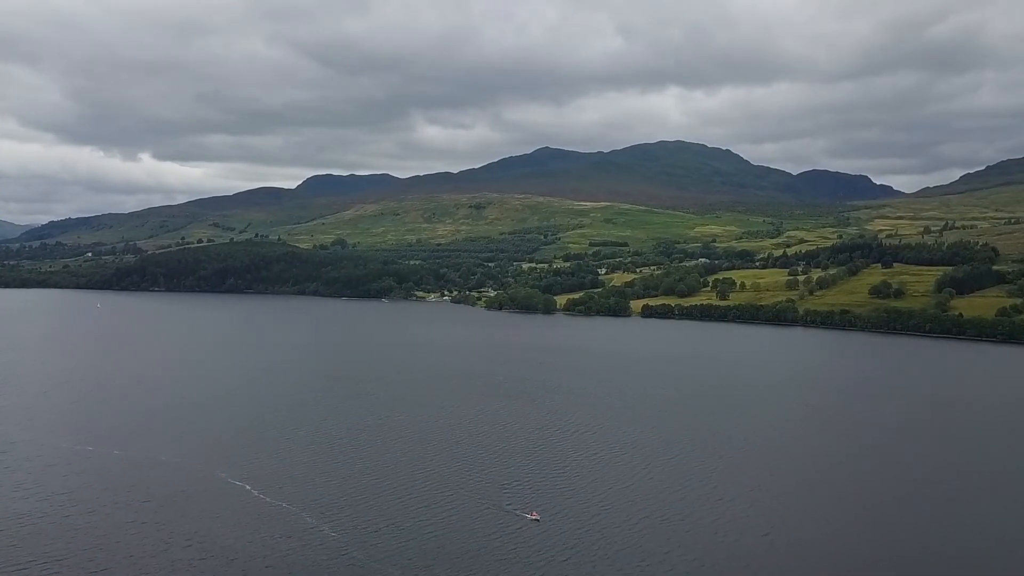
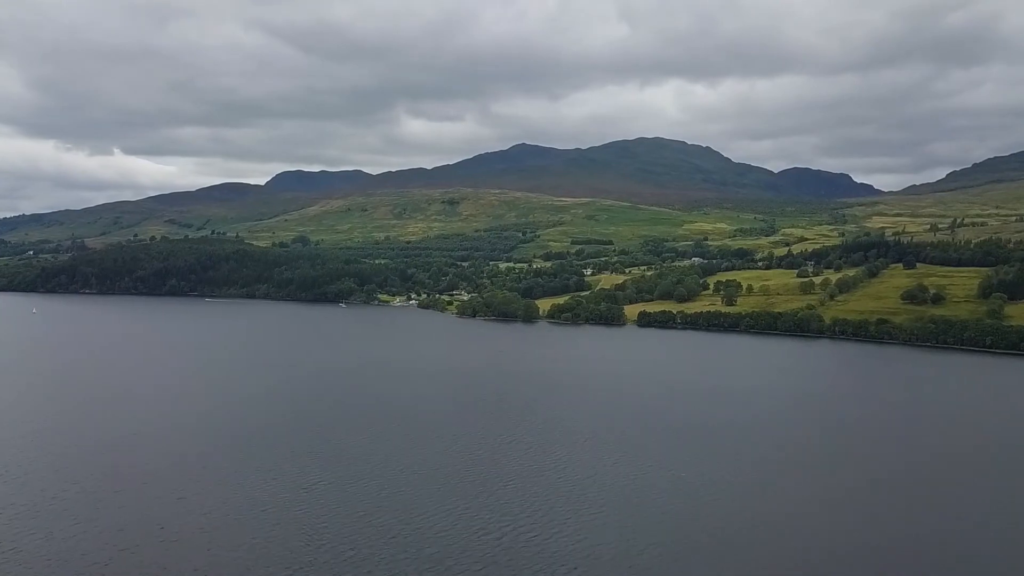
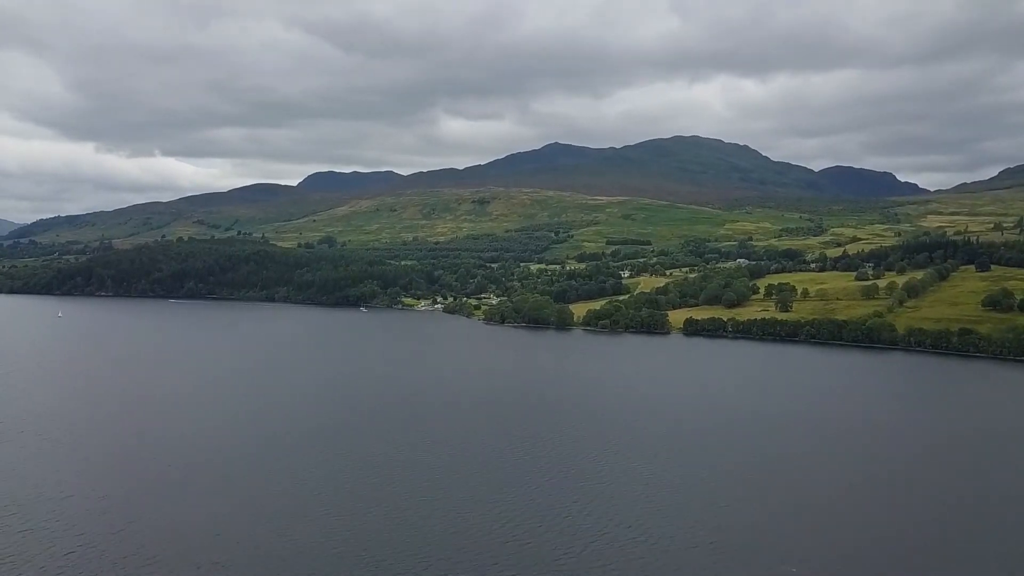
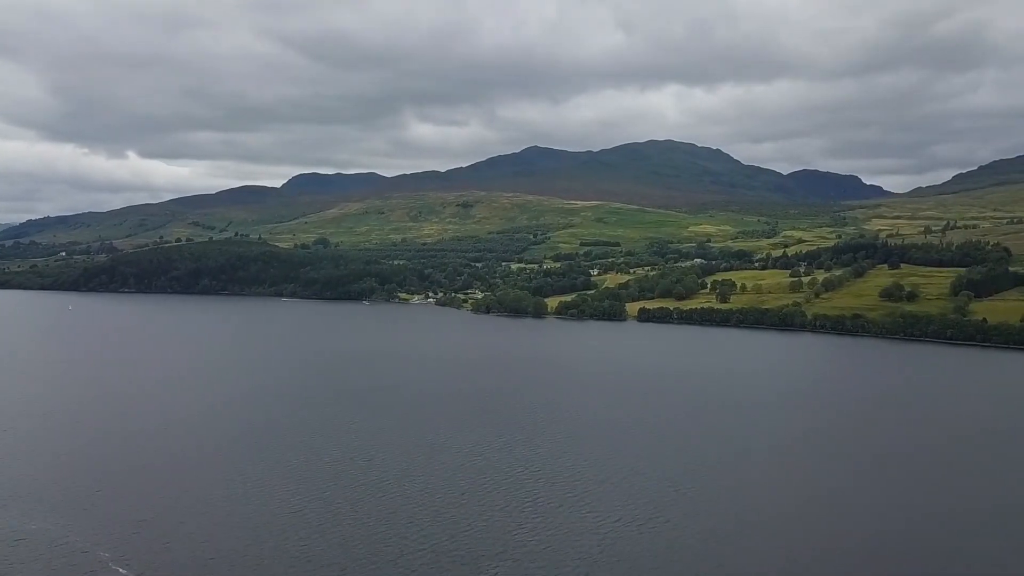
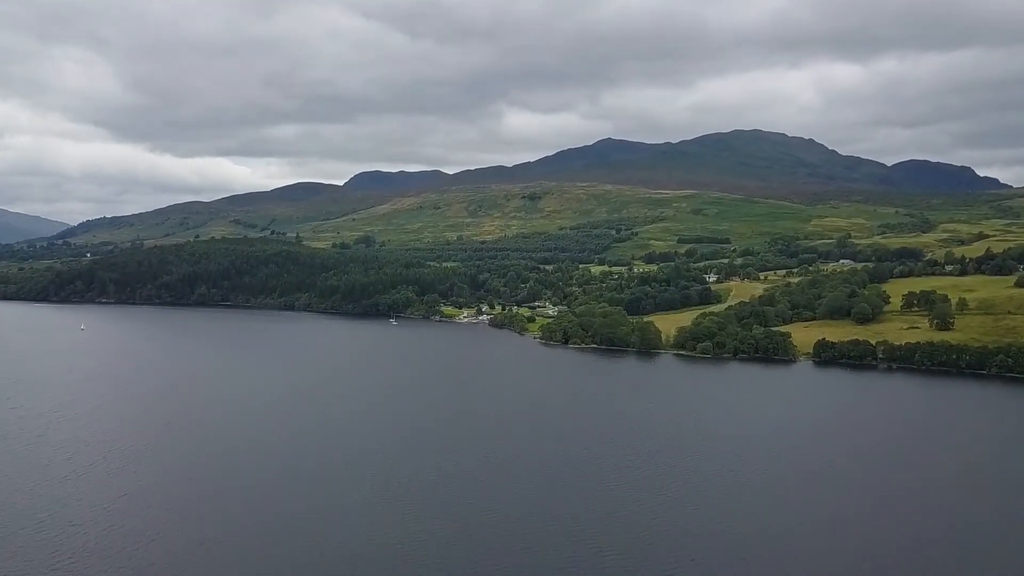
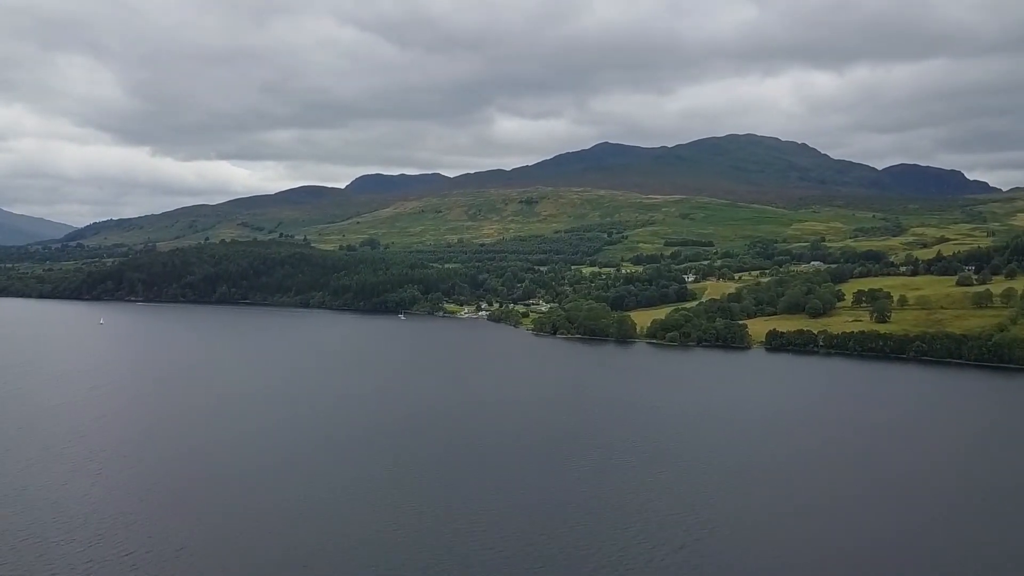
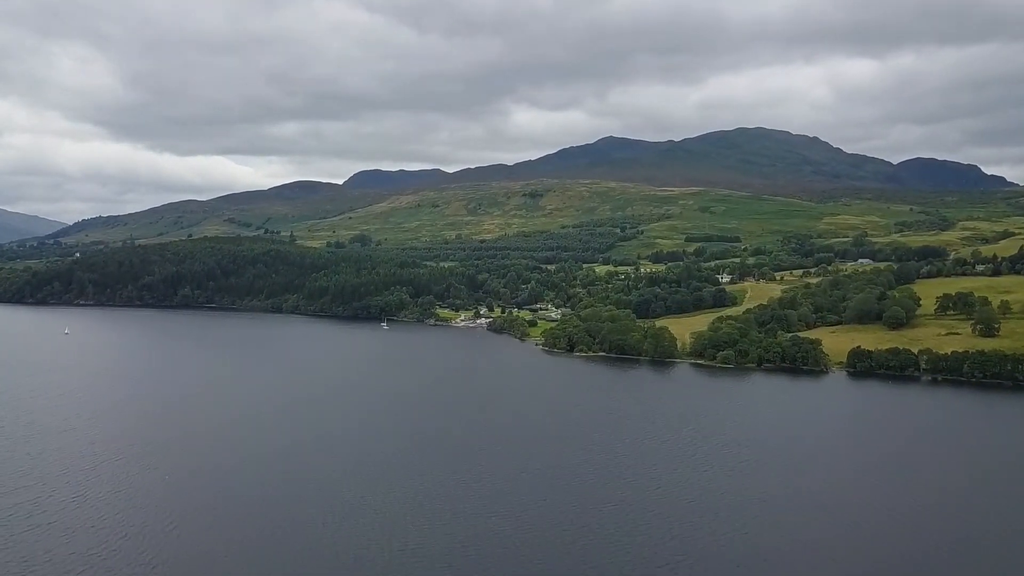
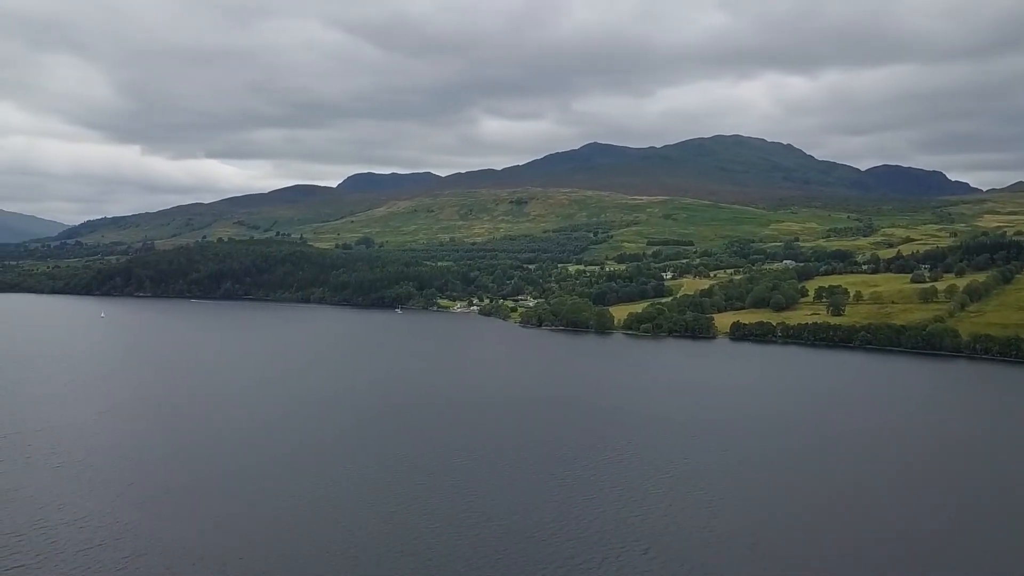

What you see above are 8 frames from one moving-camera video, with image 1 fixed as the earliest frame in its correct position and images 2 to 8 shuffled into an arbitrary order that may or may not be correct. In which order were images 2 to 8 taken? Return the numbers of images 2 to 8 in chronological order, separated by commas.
4, 2, 3, 8, 6, 5, 7
